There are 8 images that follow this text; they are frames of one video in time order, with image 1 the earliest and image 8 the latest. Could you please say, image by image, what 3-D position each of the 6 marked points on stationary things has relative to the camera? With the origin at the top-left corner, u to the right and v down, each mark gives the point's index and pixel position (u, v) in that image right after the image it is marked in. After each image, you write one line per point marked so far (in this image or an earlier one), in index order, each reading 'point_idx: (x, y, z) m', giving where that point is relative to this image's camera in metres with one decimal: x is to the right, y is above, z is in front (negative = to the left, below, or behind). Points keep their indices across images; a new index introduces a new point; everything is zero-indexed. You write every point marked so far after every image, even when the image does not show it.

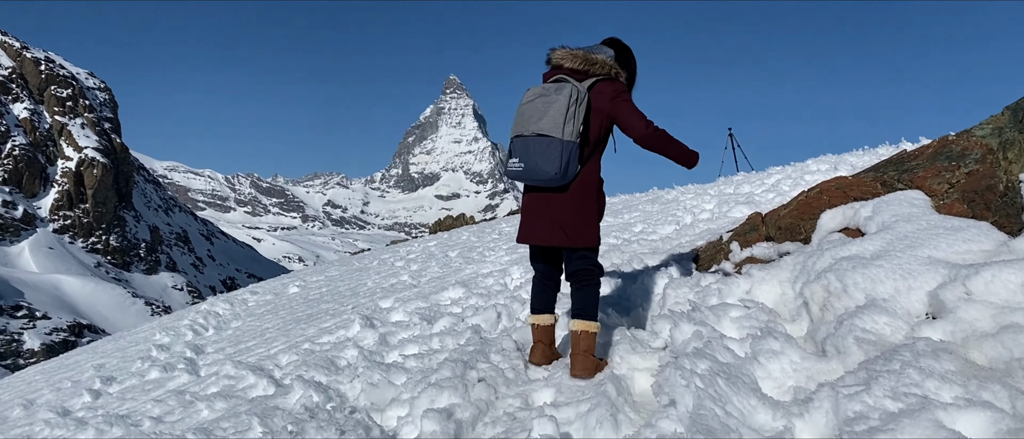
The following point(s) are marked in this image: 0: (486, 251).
0: (-0.6, -0.7, +12.2) m
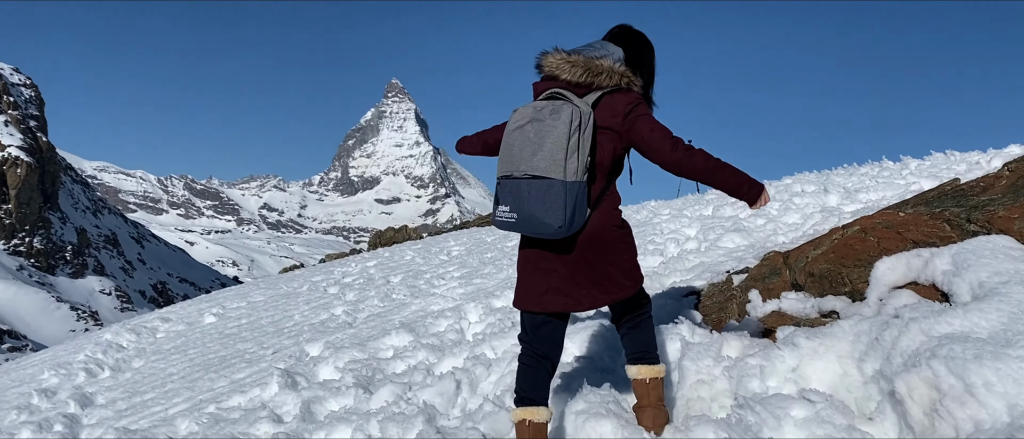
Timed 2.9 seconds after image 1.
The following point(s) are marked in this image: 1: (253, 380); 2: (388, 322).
0: (-1.4, -1.1, +10.5) m
1: (-3.4, -2.1, +7.6) m
2: (-1.8, -1.5, +8.3) m
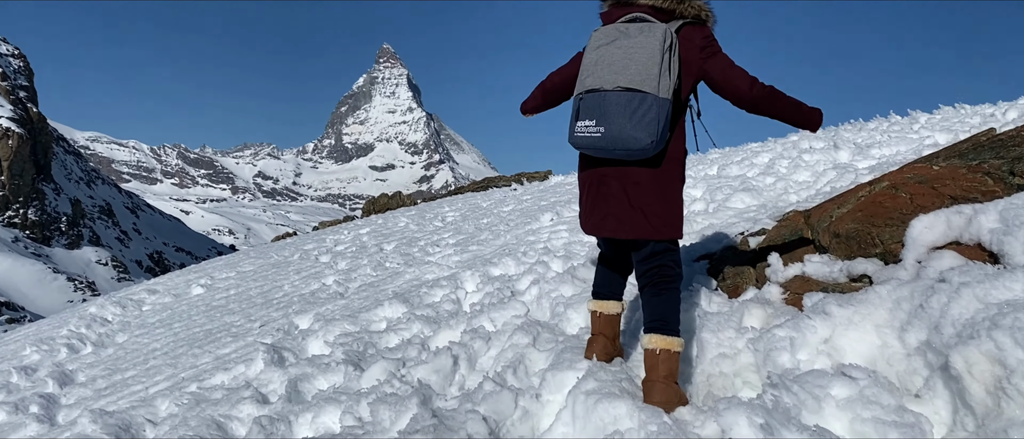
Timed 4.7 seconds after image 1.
0: (-1.5, -0.5, +10.1) m
1: (-3.4, -1.7, +7.3) m
2: (-1.8, -1.0, +7.9) m
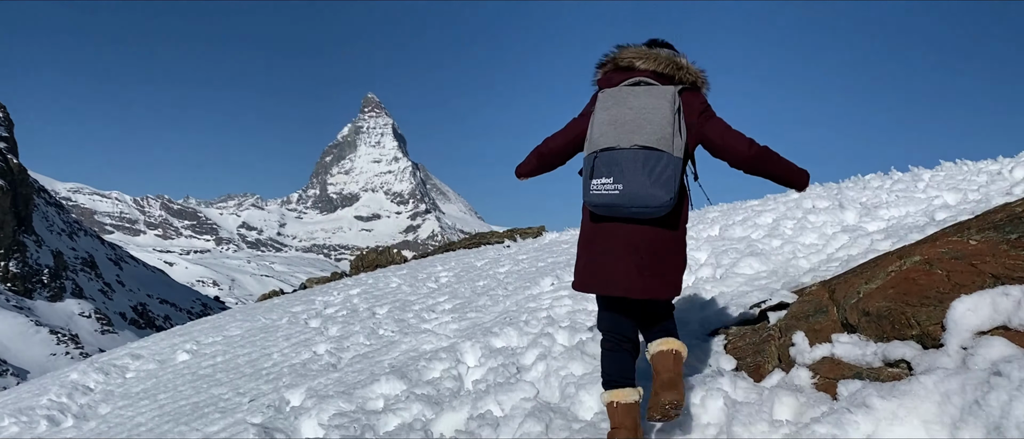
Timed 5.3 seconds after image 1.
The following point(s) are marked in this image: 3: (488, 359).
0: (-1.4, -1.6, +9.8) m
1: (-3.3, -2.5, +6.8) m
2: (-1.7, -1.9, +7.5) m
3: (-0.3, -1.6, +6.5) m
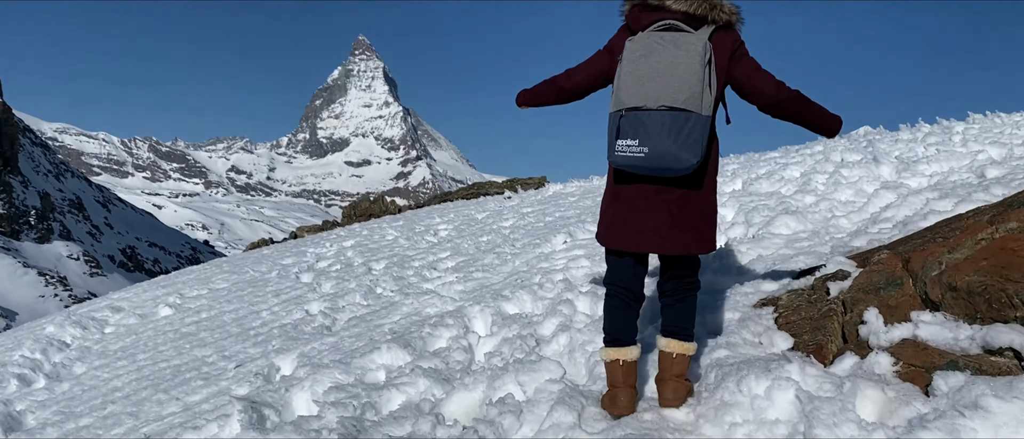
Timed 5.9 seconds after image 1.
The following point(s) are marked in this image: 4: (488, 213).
0: (-1.4, -0.8, +9.1) m
1: (-3.2, -2.0, +6.2) m
2: (-1.6, -1.3, +6.9) m
3: (-0.1, -1.1, +5.9) m
4: (-0.6, +0.2, +14.0) m
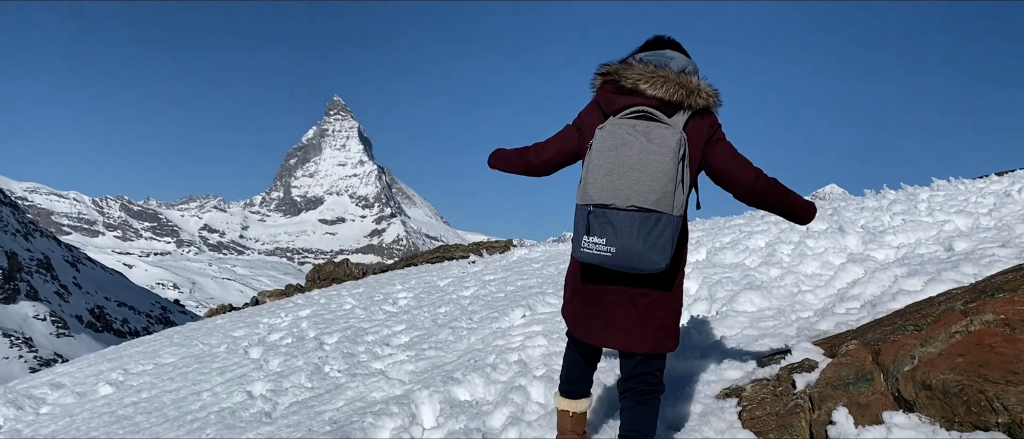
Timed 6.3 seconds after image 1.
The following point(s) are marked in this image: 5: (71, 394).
0: (-2.0, -1.9, +8.6) m
1: (-3.7, -2.8, +5.5) m
2: (-2.1, -2.1, +6.3) m
3: (-0.6, -1.8, +5.4) m
4: (-1.3, -1.4, +13.6) m
5: (-8.5, -3.4, +11.4) m
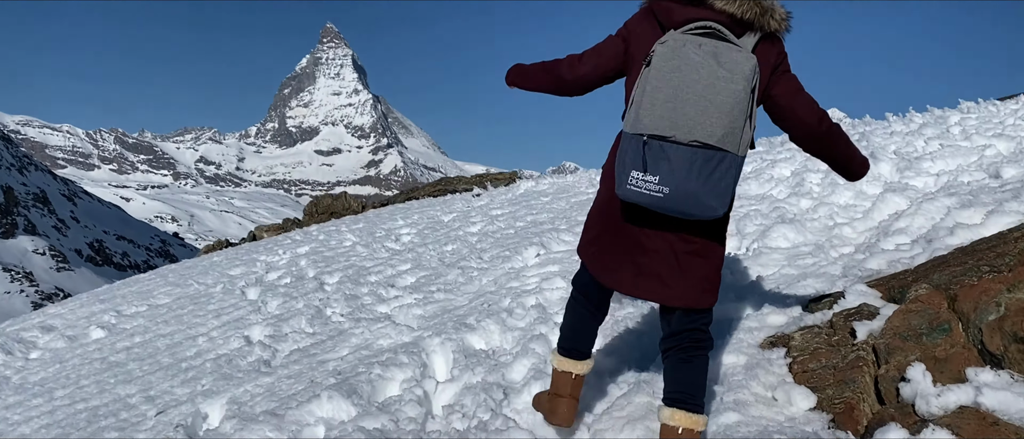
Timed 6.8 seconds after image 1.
0: (-1.8, -0.9, +8.1) m
1: (-3.5, -2.3, +5.2) m
2: (-2.0, -1.5, +5.9) m
3: (-0.4, -1.3, +5.0) m
4: (-1.3, +0.2, +13.1) m
5: (-8.4, -2.3, +11.1) m
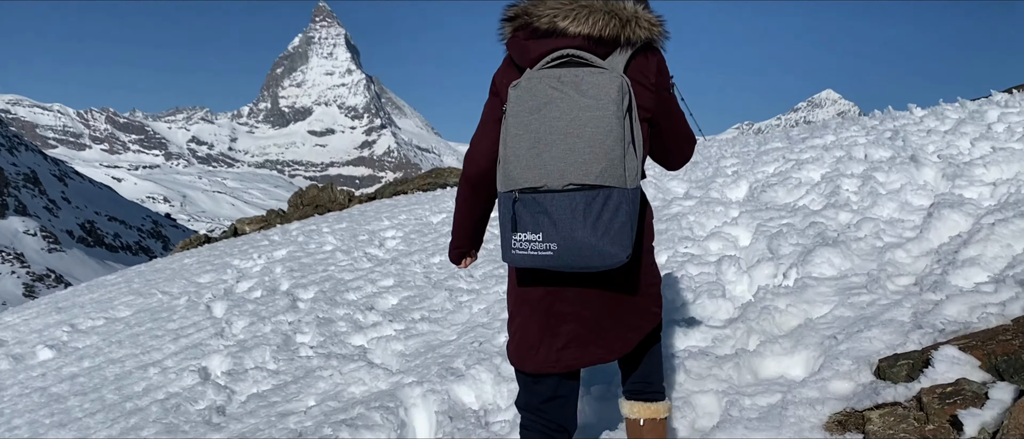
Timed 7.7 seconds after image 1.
0: (-1.9, -1.1, +7.2) m
1: (-3.5, -2.5, +4.3) m
2: (-2.0, -1.7, +5.0) m
3: (-0.5, -1.5, +4.1) m
4: (-1.4, +0.1, +12.1) m
5: (-8.5, -2.4, +10.1) m
